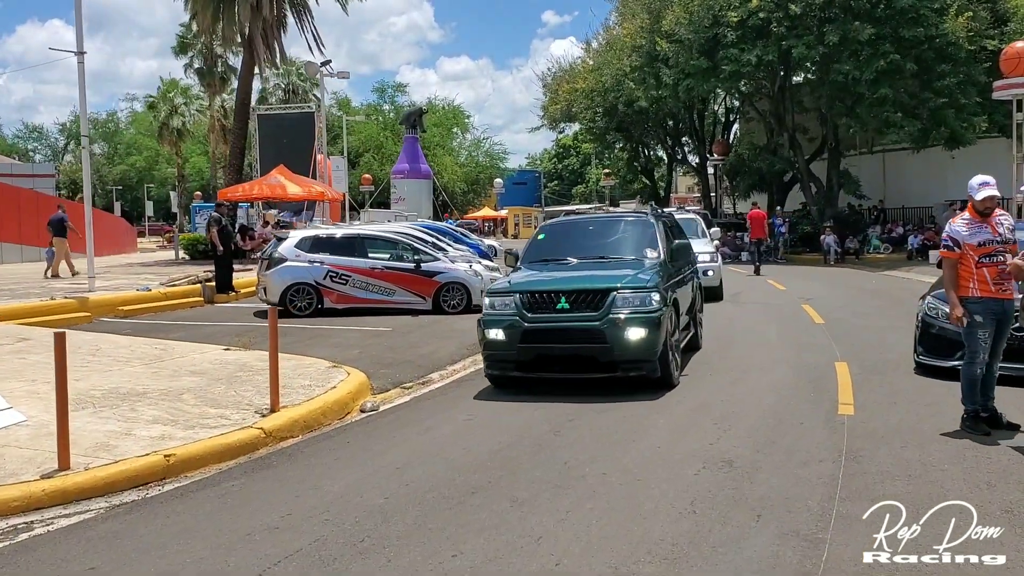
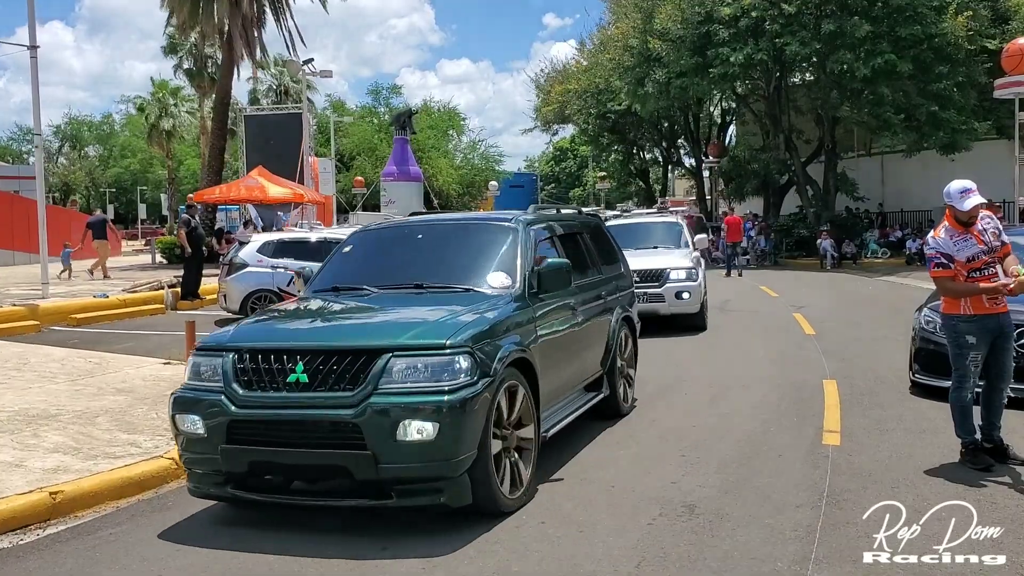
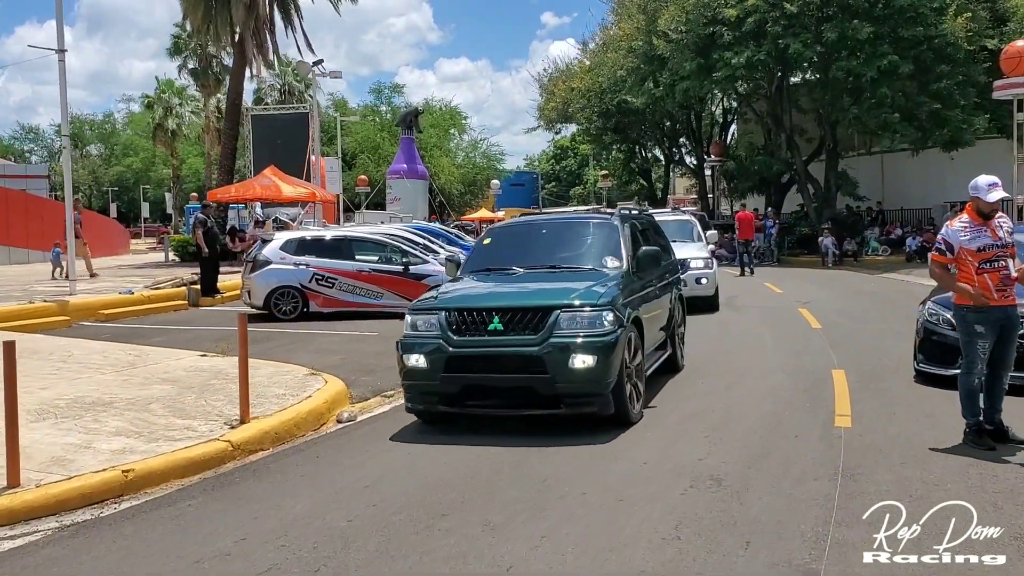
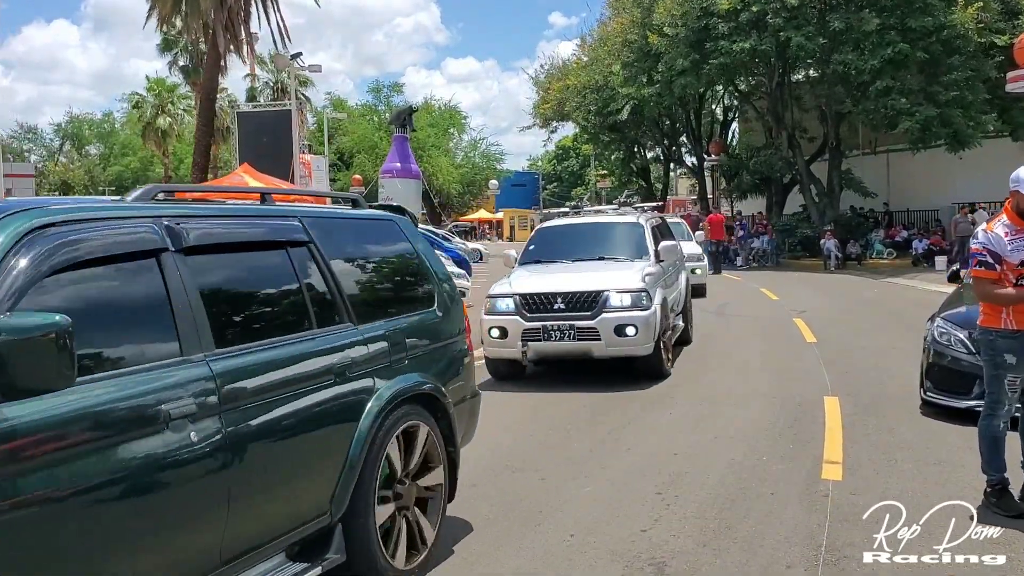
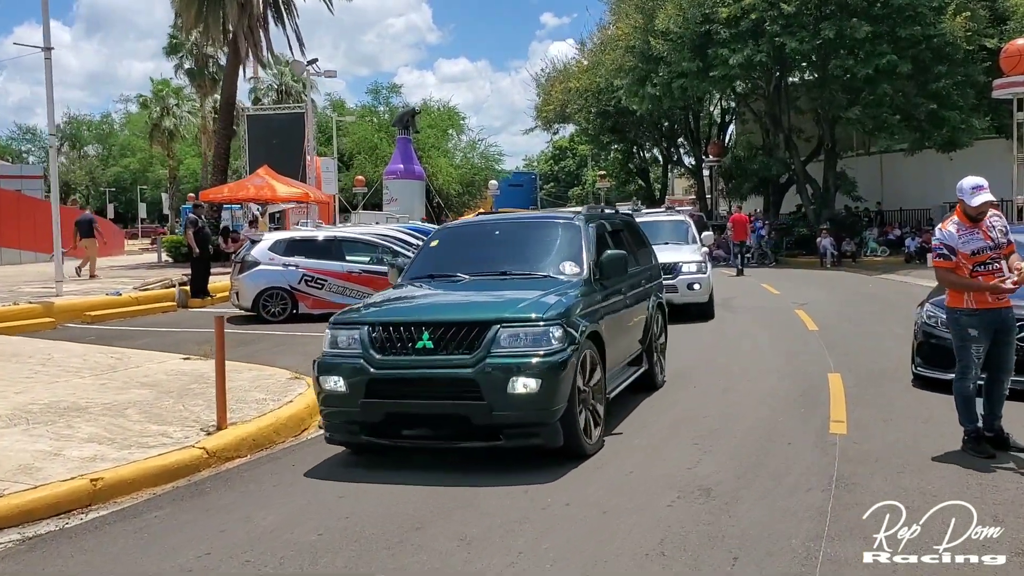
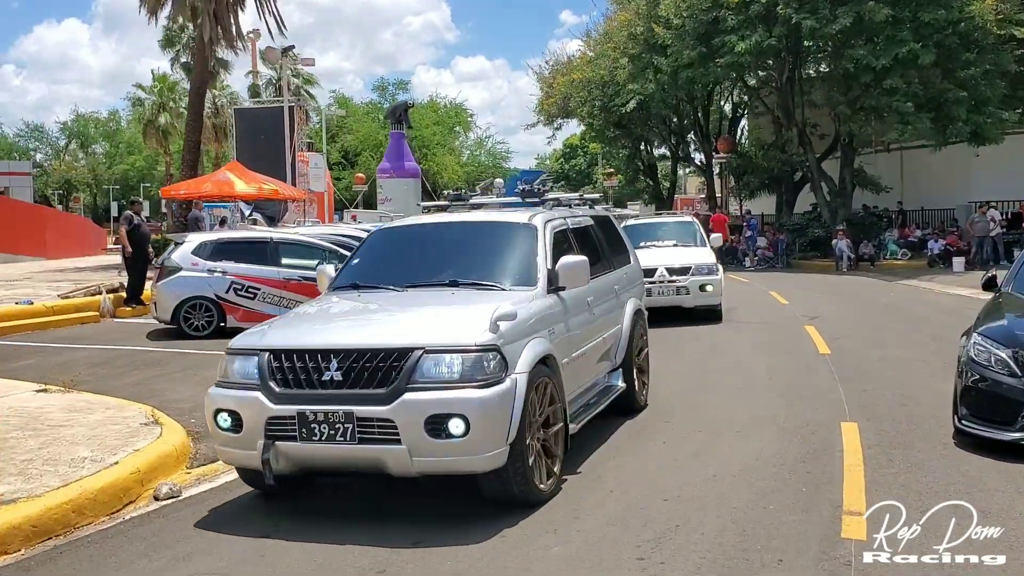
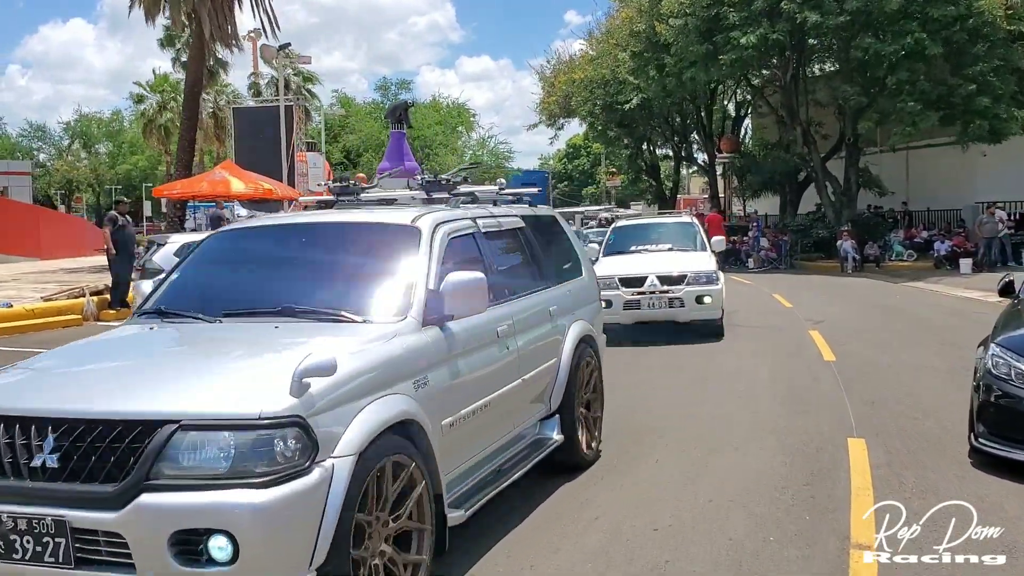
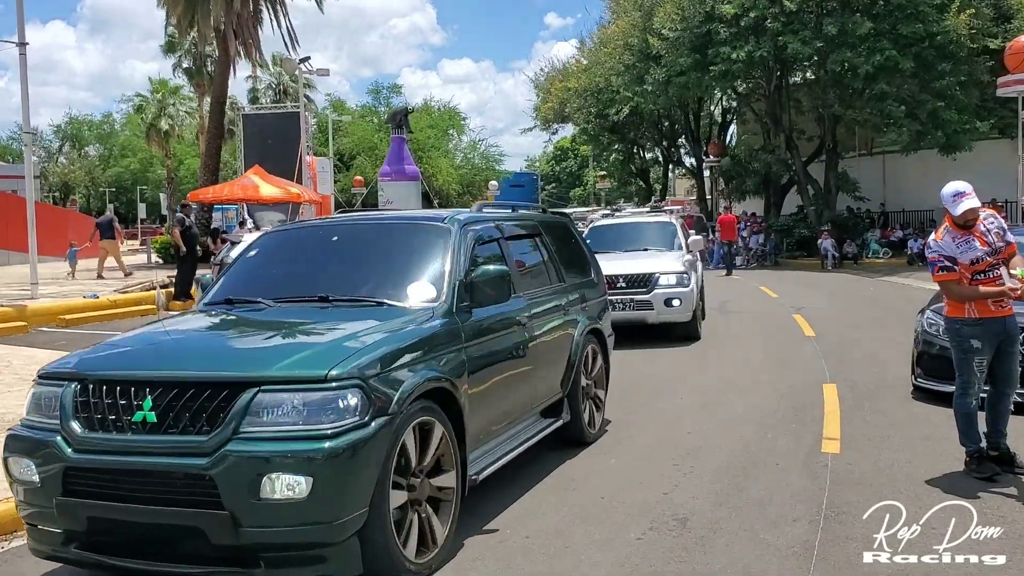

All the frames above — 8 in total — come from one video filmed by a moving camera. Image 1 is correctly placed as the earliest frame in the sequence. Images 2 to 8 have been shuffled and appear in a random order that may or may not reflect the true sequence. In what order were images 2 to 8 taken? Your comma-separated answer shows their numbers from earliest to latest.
3, 5, 2, 8, 4, 6, 7
